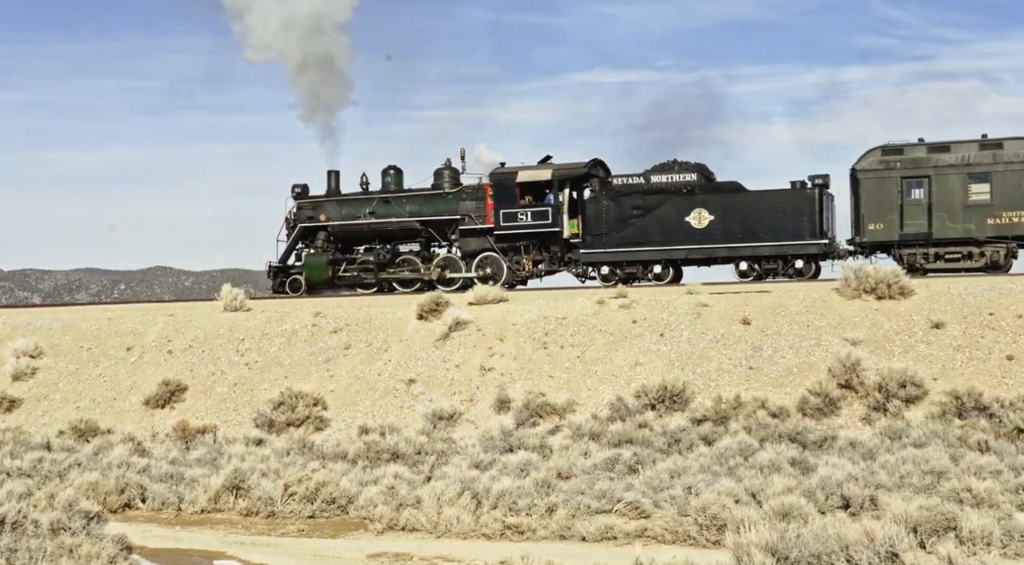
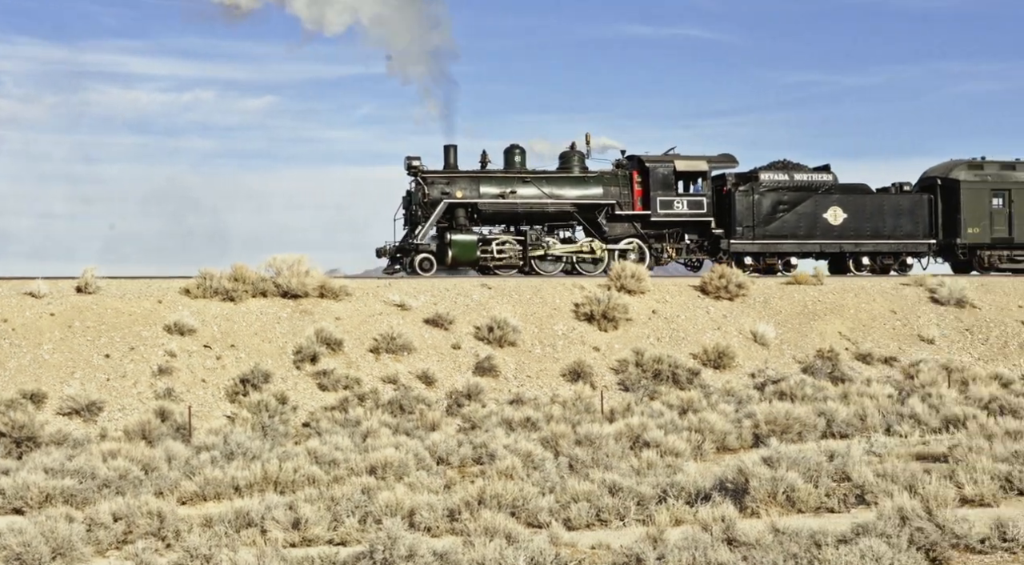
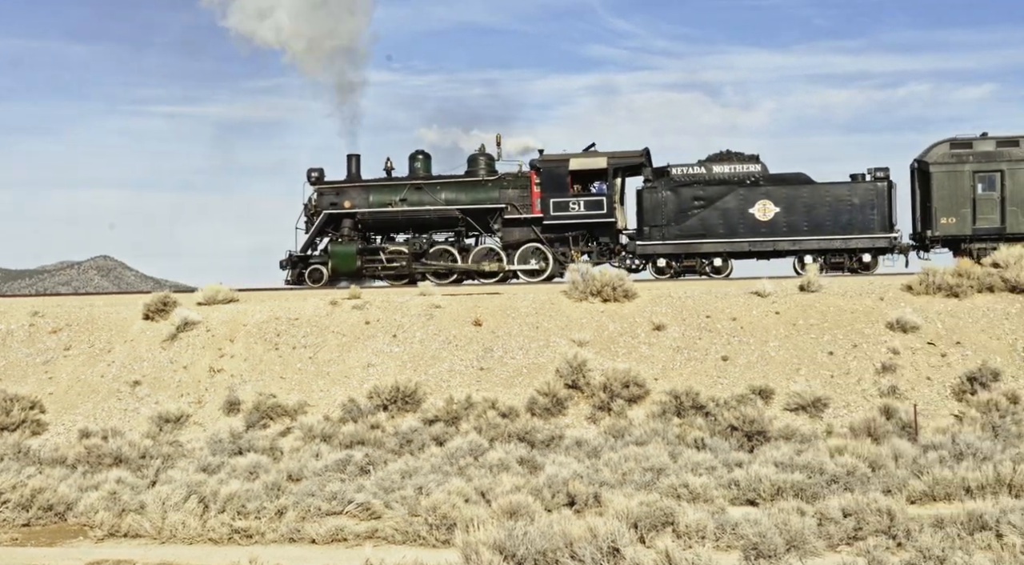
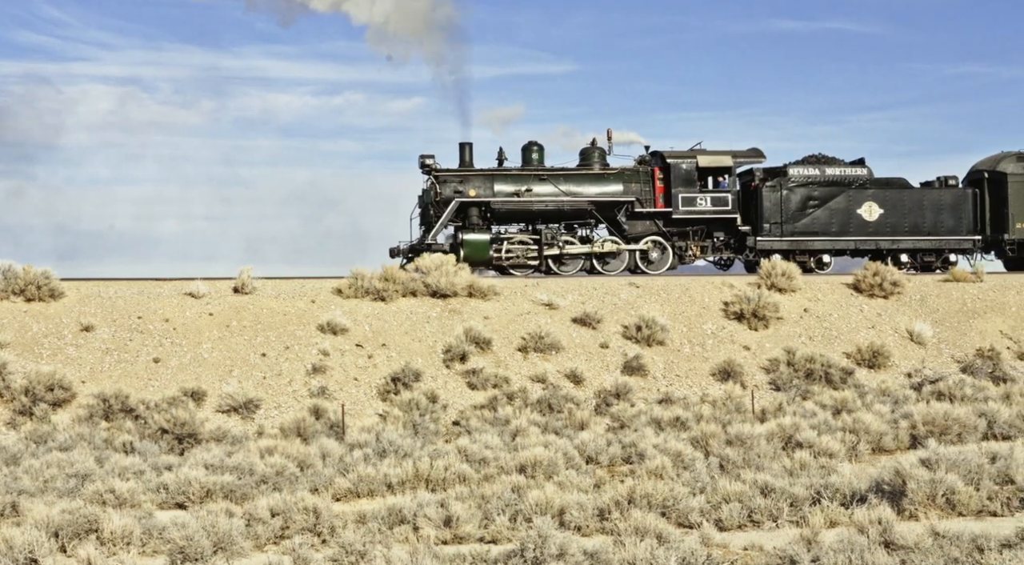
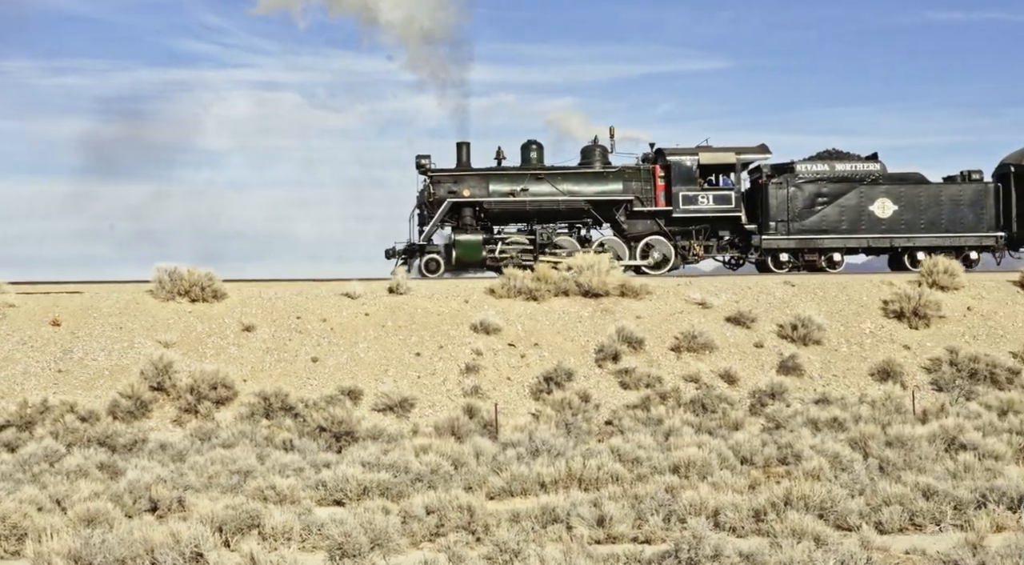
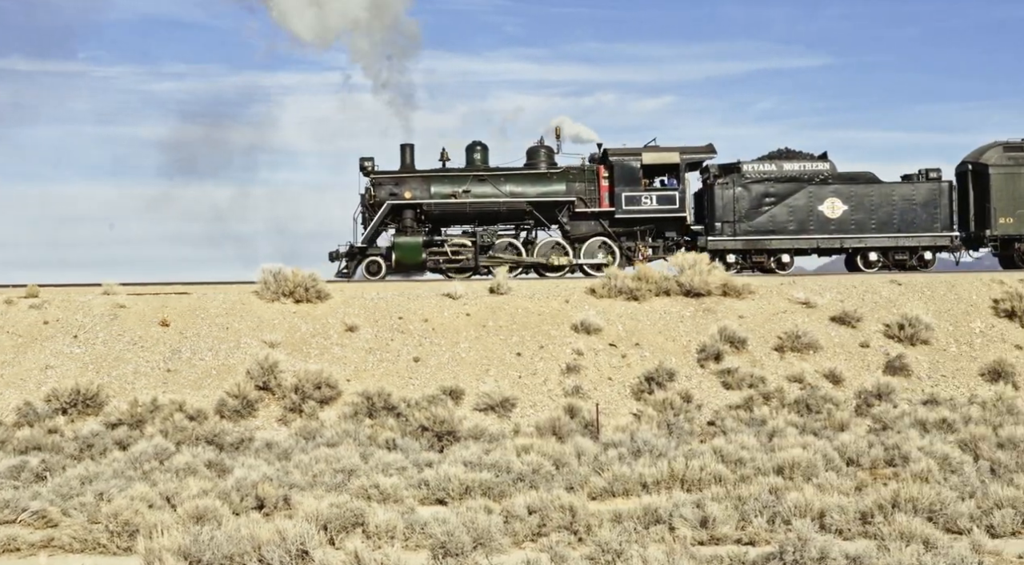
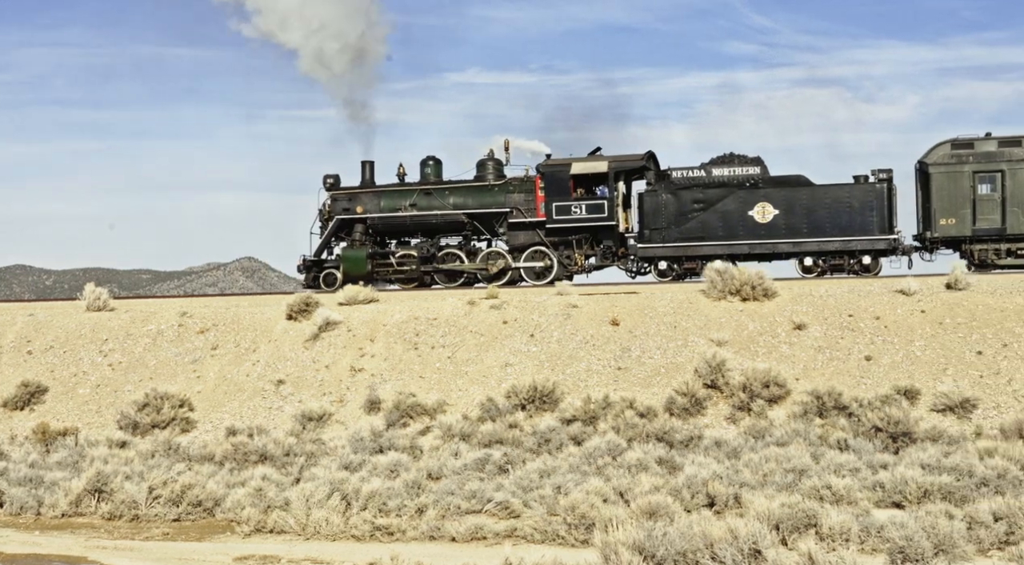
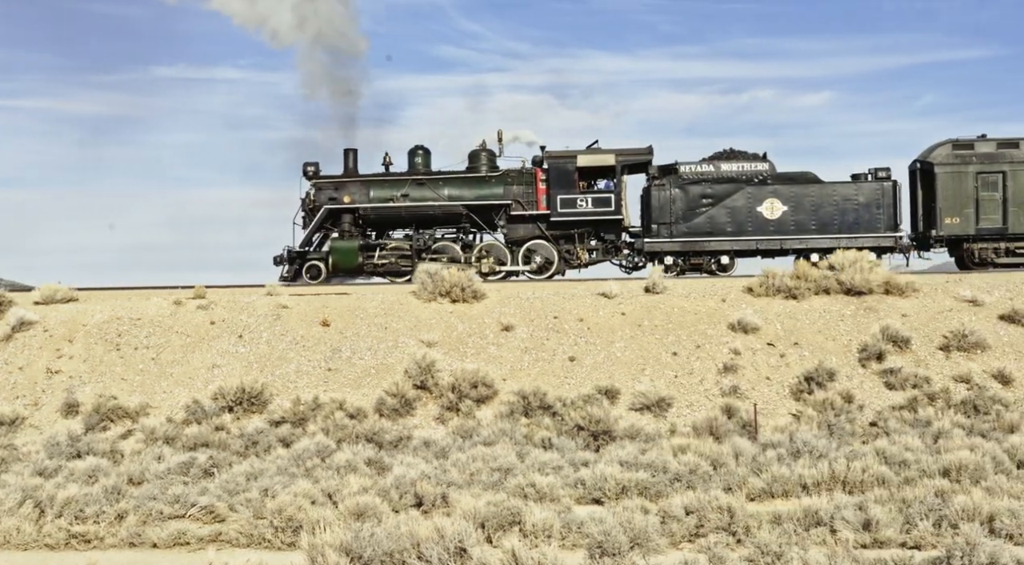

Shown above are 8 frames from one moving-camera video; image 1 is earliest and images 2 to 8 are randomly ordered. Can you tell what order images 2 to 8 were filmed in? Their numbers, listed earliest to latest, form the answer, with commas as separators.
7, 3, 8, 6, 5, 4, 2
